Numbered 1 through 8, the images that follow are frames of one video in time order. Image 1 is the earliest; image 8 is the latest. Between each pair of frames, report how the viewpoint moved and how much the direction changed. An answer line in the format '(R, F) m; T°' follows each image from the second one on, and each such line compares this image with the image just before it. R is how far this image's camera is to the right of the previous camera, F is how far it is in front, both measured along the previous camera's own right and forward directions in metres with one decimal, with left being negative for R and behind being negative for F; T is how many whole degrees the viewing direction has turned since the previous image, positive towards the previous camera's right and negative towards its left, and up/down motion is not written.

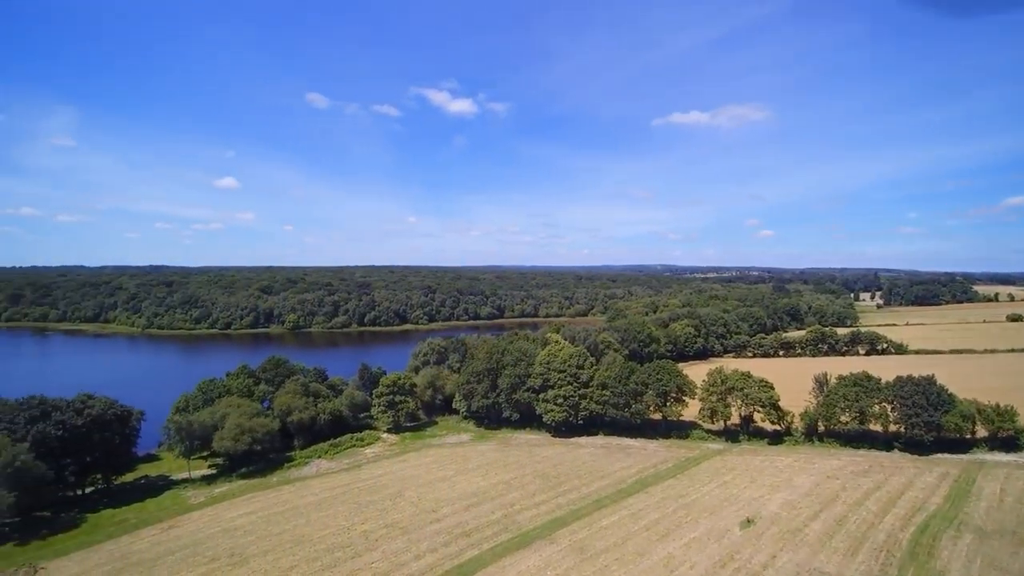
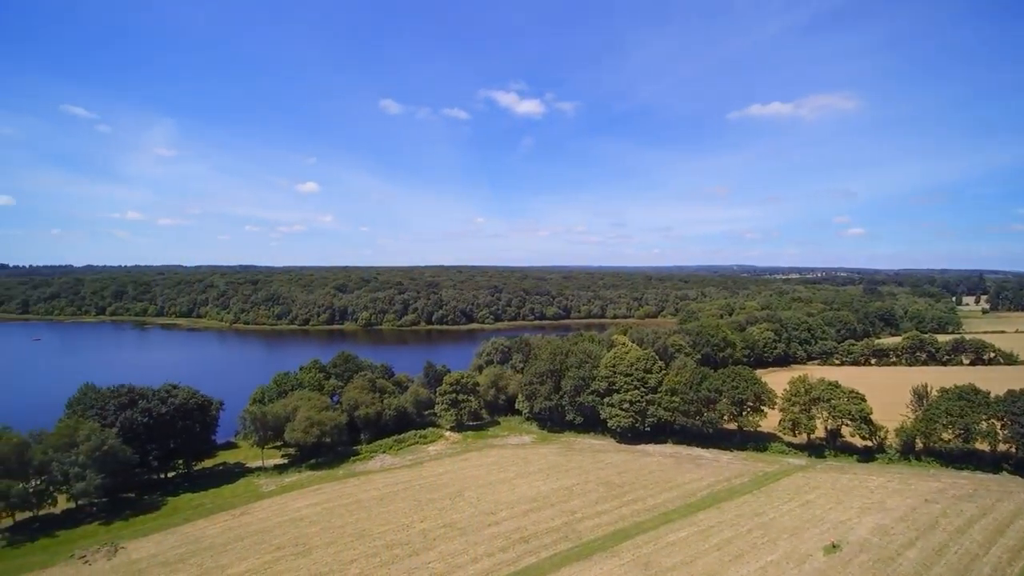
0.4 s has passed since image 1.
(+0.3, +1.1) m; -7°
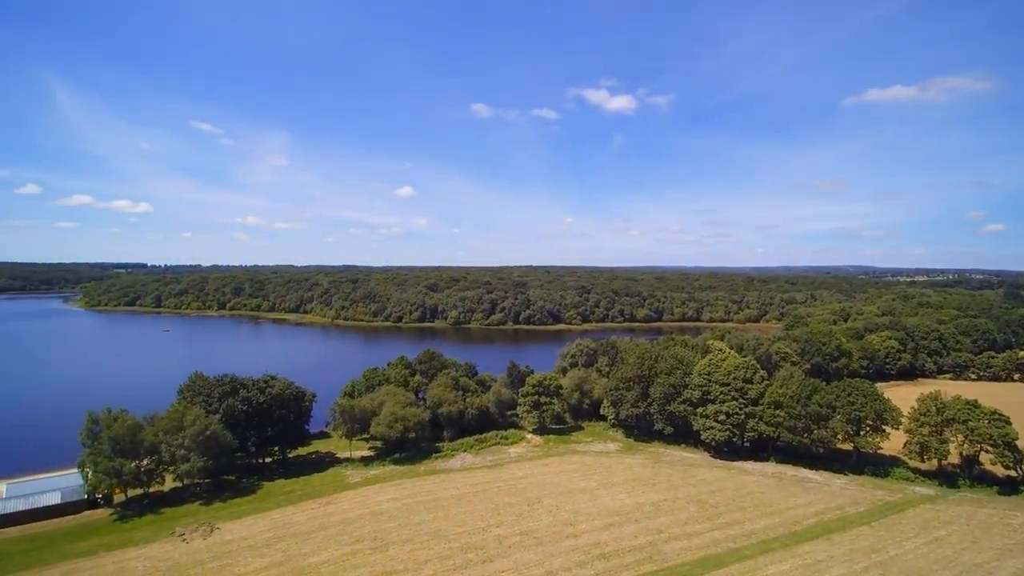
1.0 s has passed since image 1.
(+0.5, +1.5) m; -10°
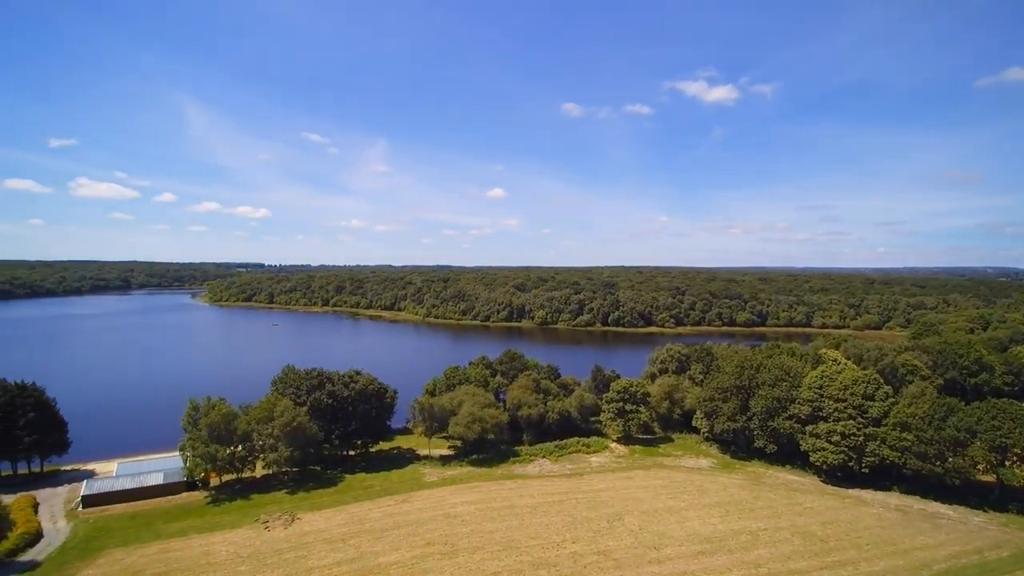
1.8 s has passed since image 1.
(+0.7, +1.9) m; -10°
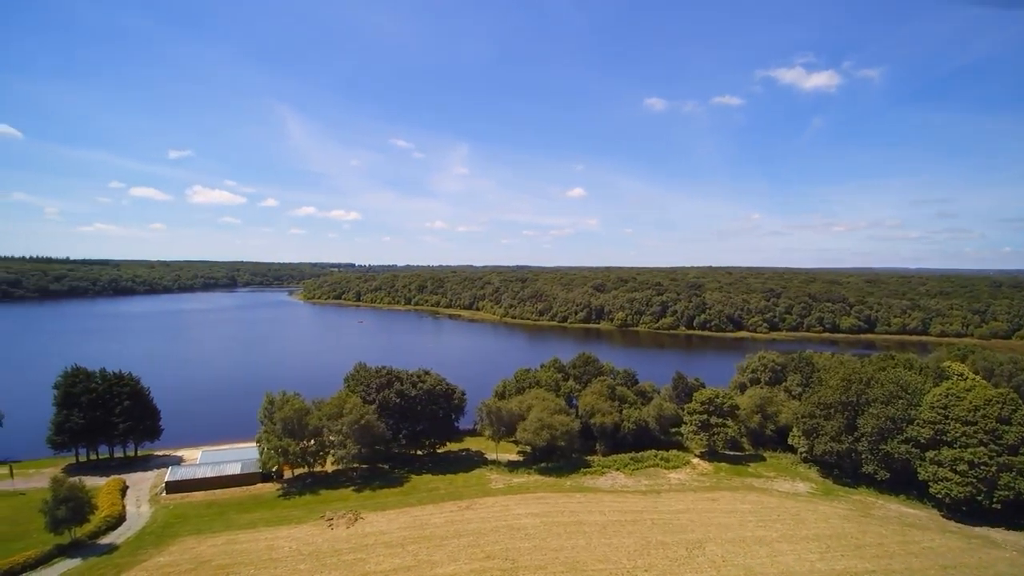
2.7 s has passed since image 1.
(+0.7, +2.1) m; -9°
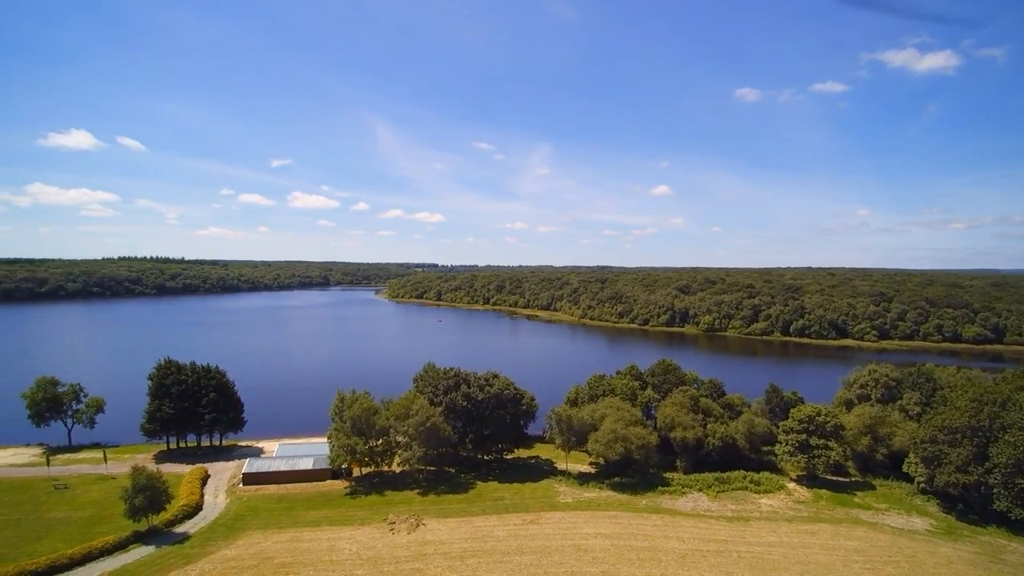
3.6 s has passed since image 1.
(+0.6, +2.0) m; -9°
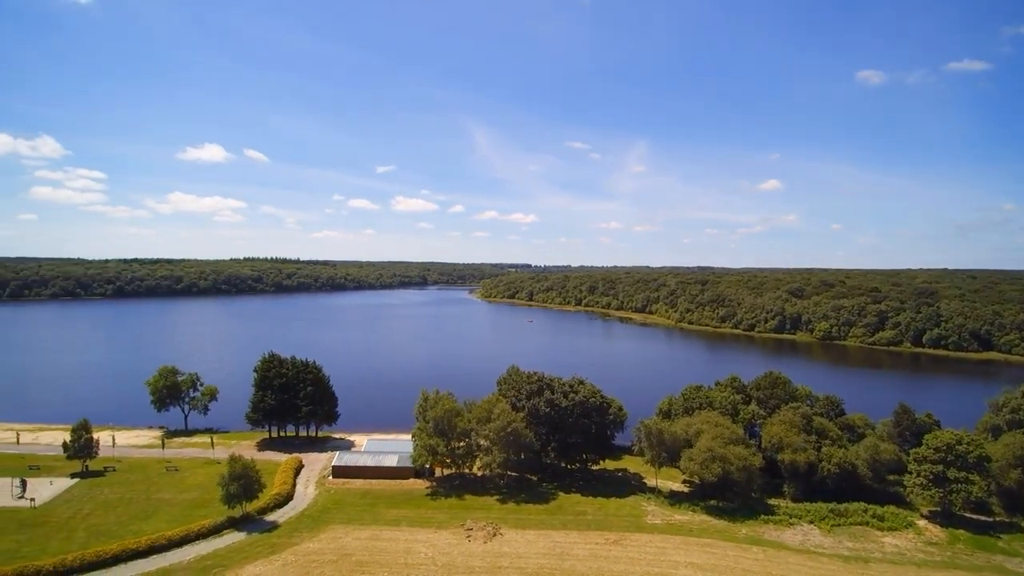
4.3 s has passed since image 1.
(+0.6, +1.6) m; -10°
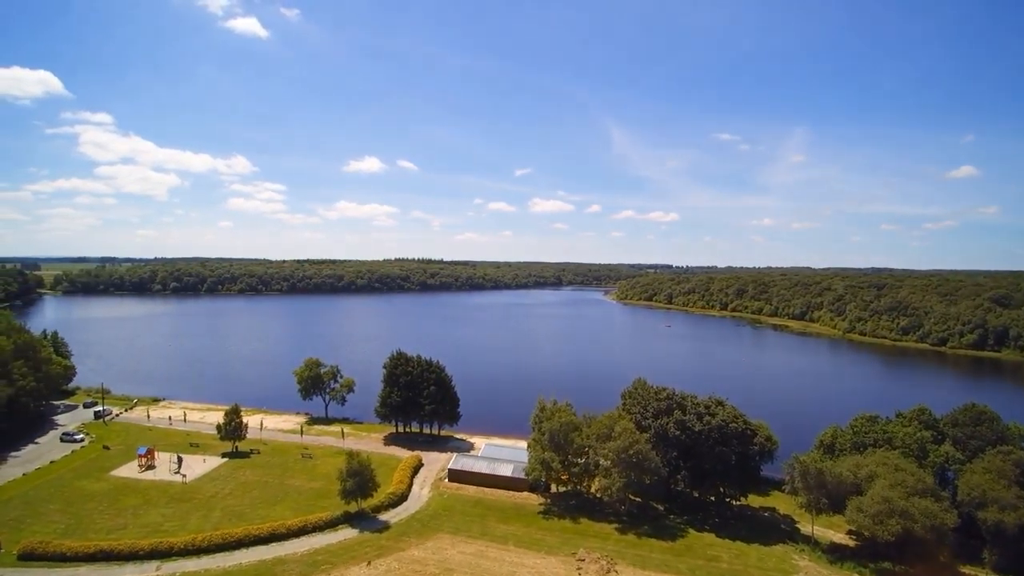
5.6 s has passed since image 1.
(+0.8, +2.6) m; -15°
